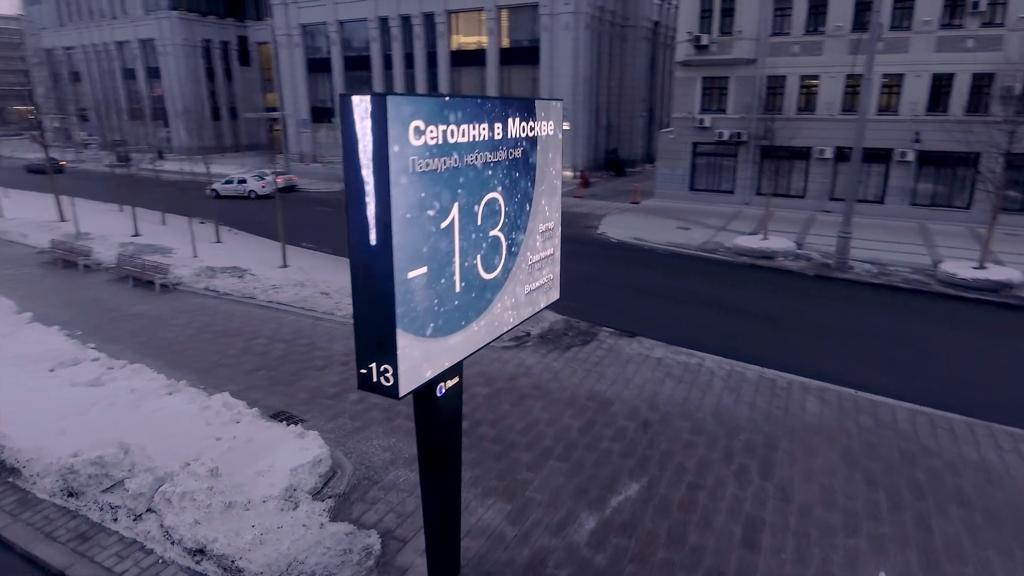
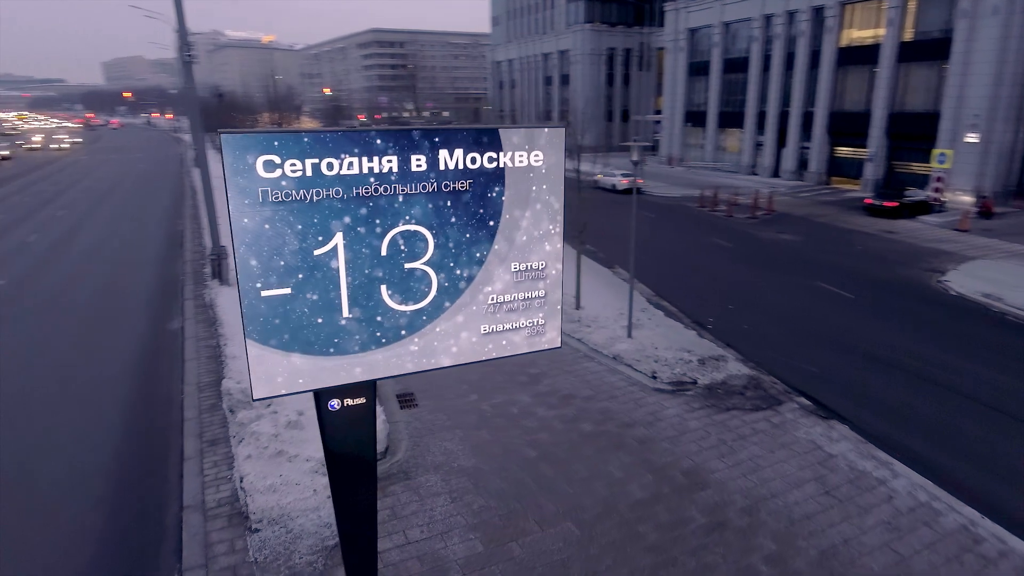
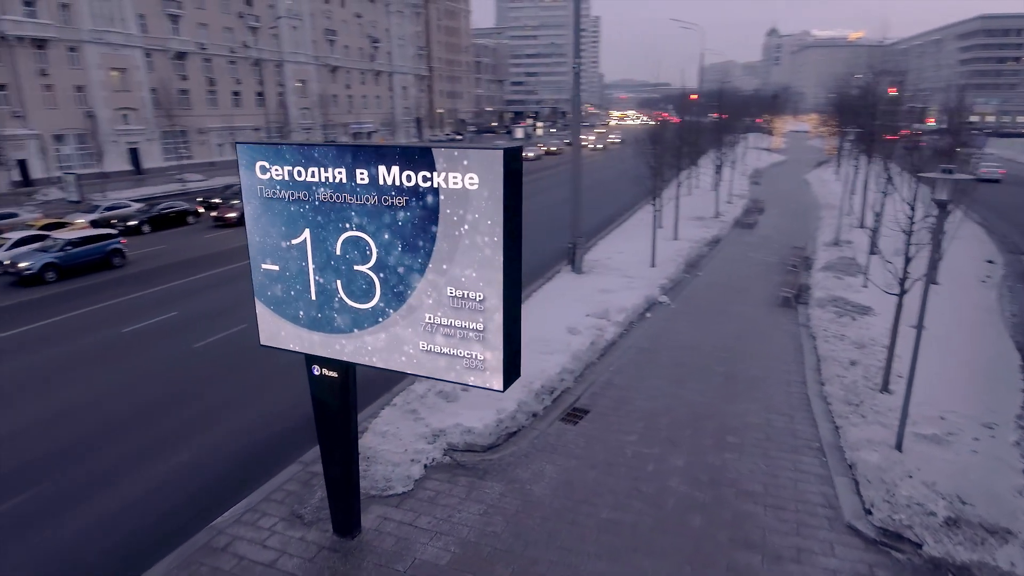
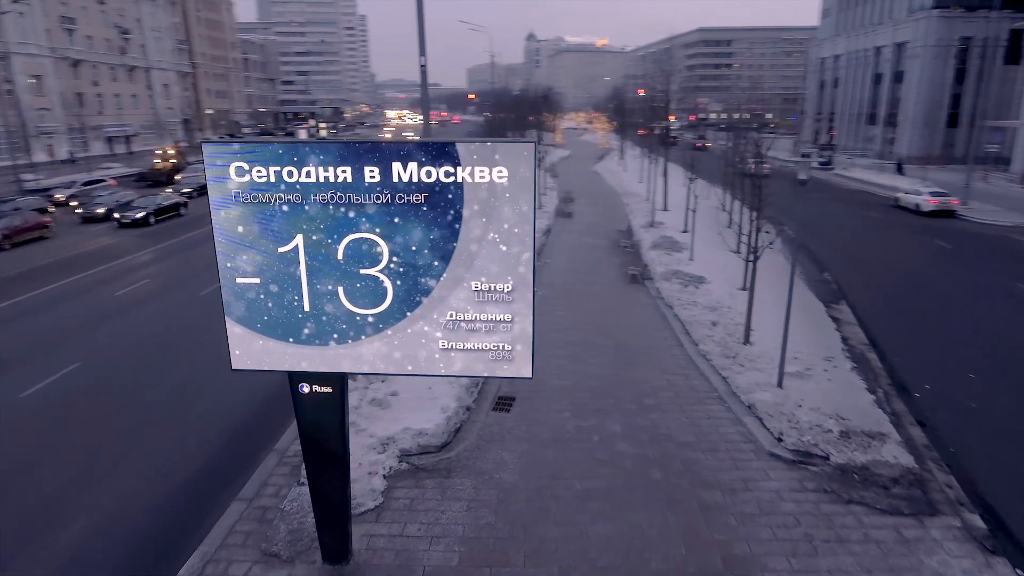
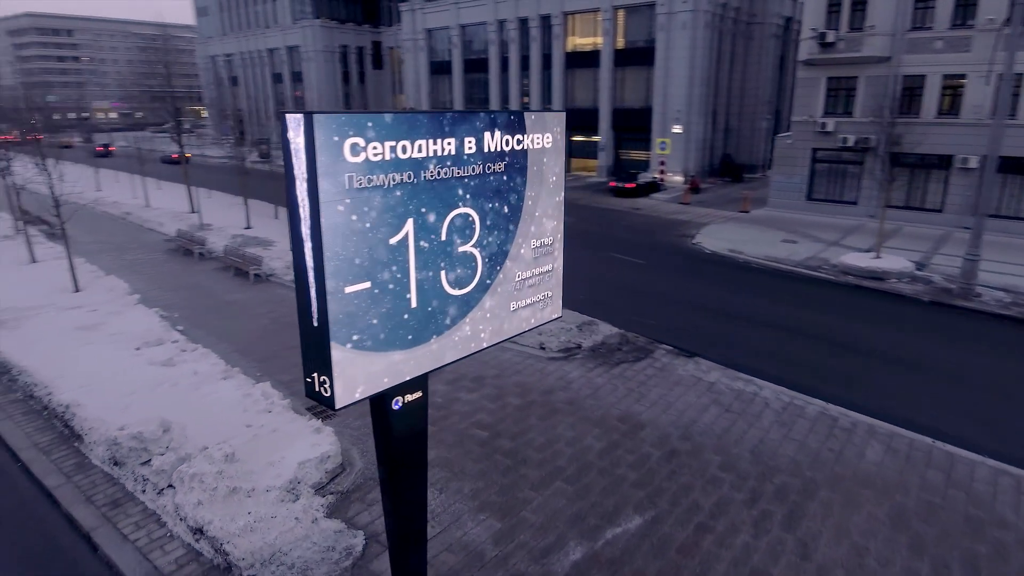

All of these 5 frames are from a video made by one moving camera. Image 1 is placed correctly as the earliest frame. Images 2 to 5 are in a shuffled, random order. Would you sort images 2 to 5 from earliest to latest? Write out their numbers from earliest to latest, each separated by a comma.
5, 2, 4, 3
